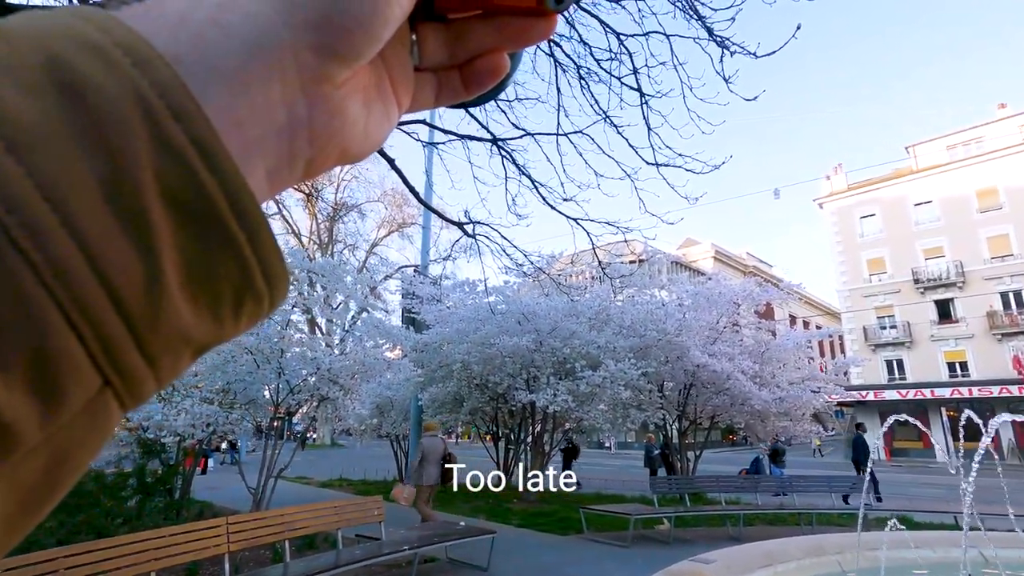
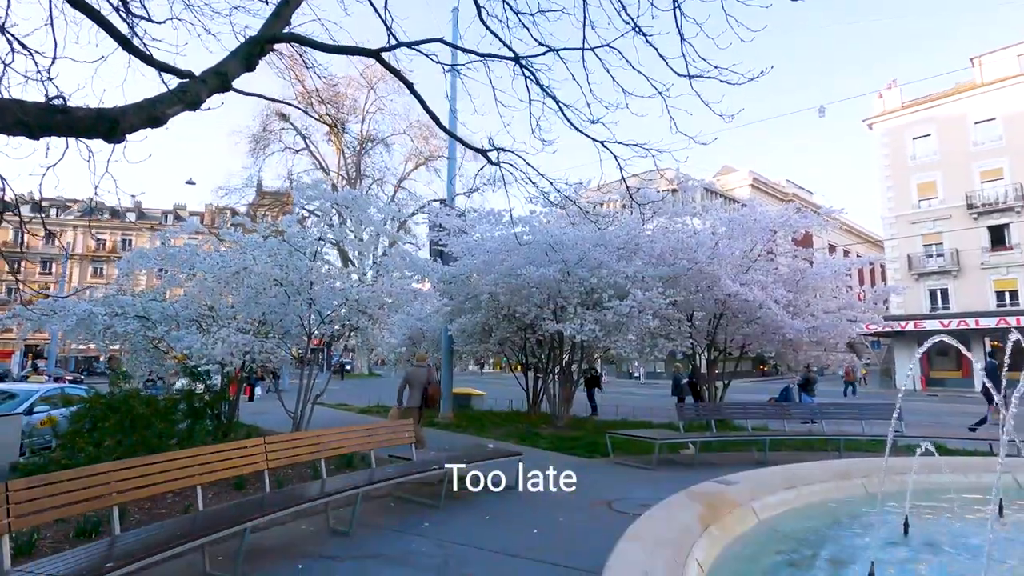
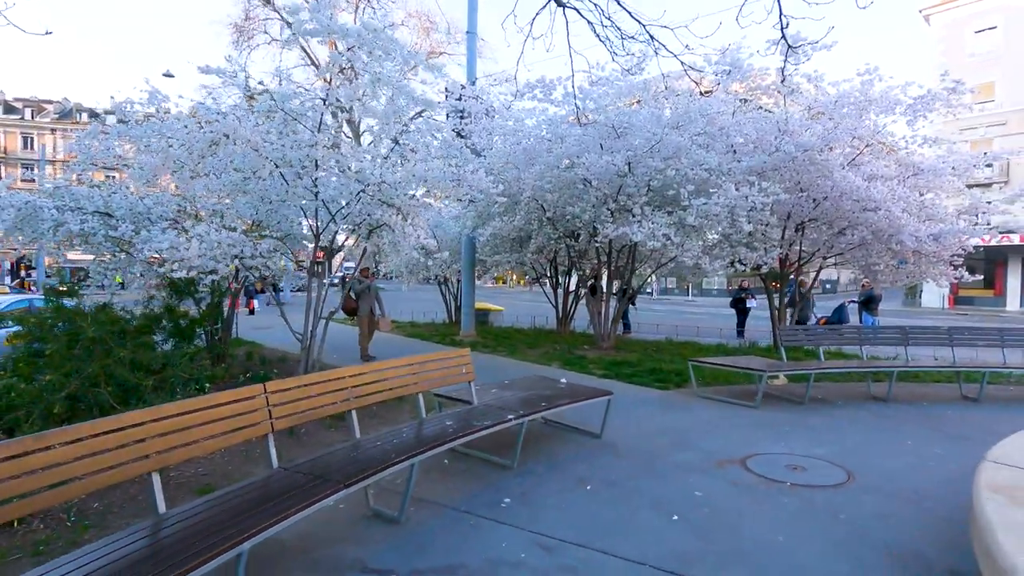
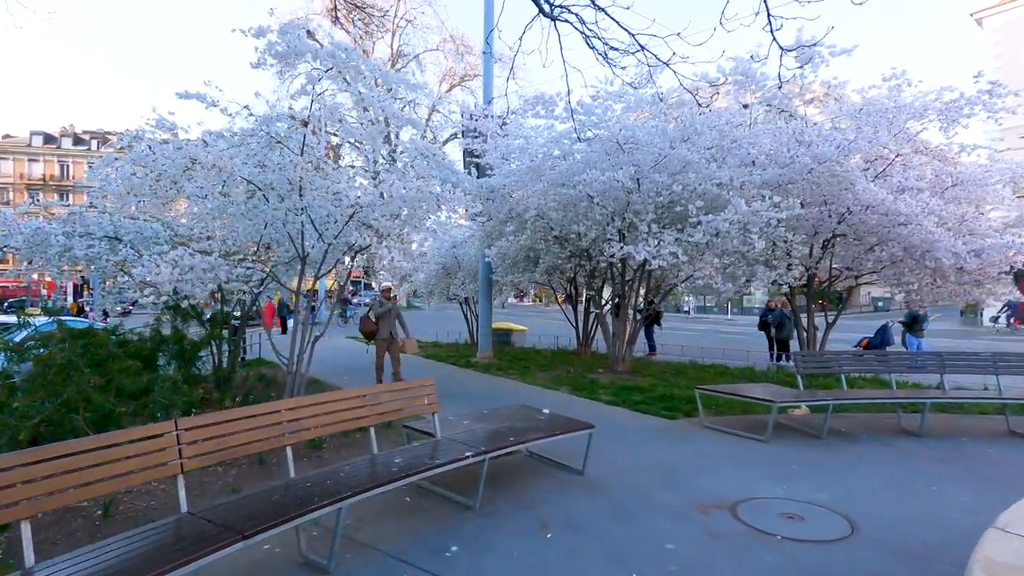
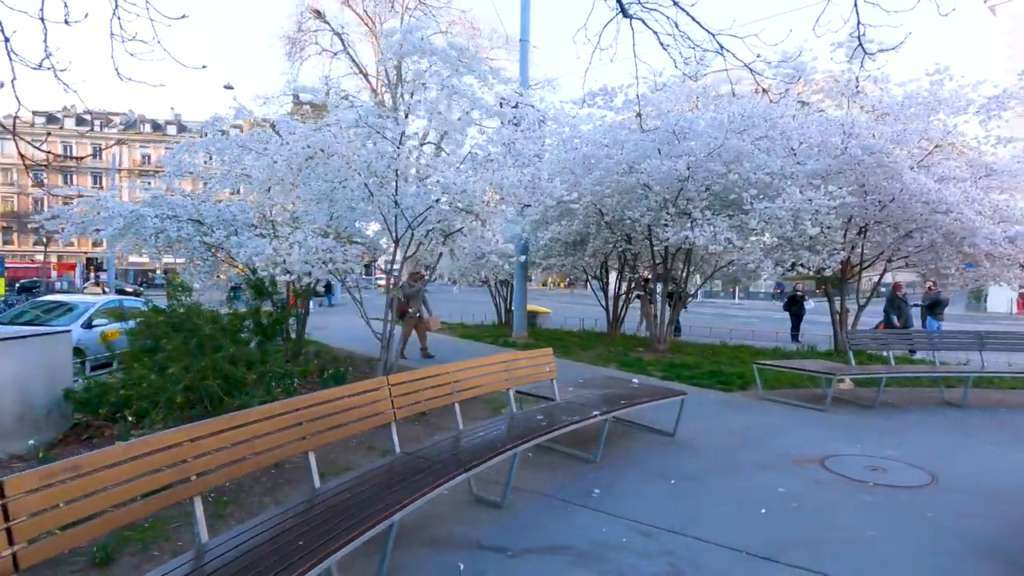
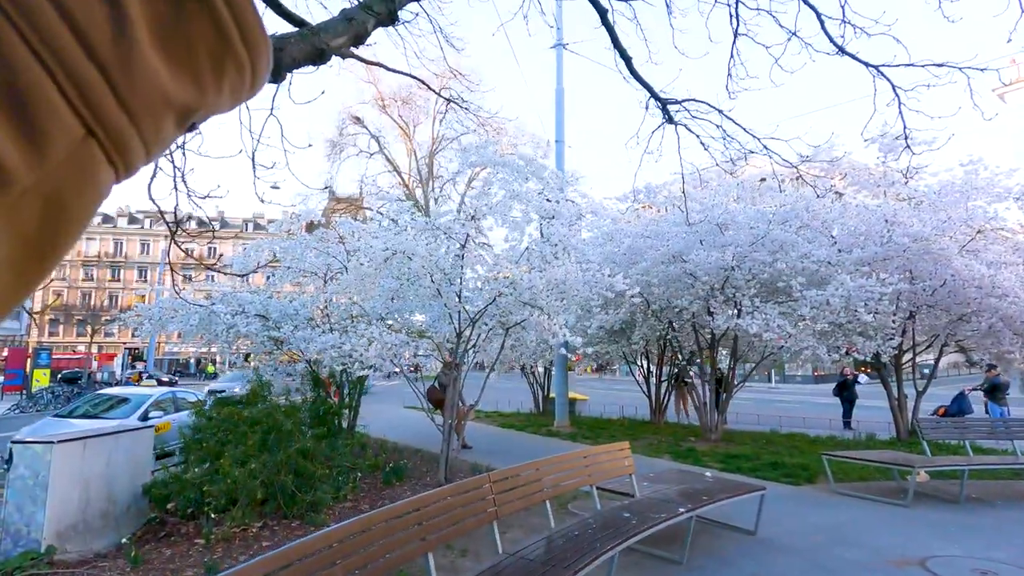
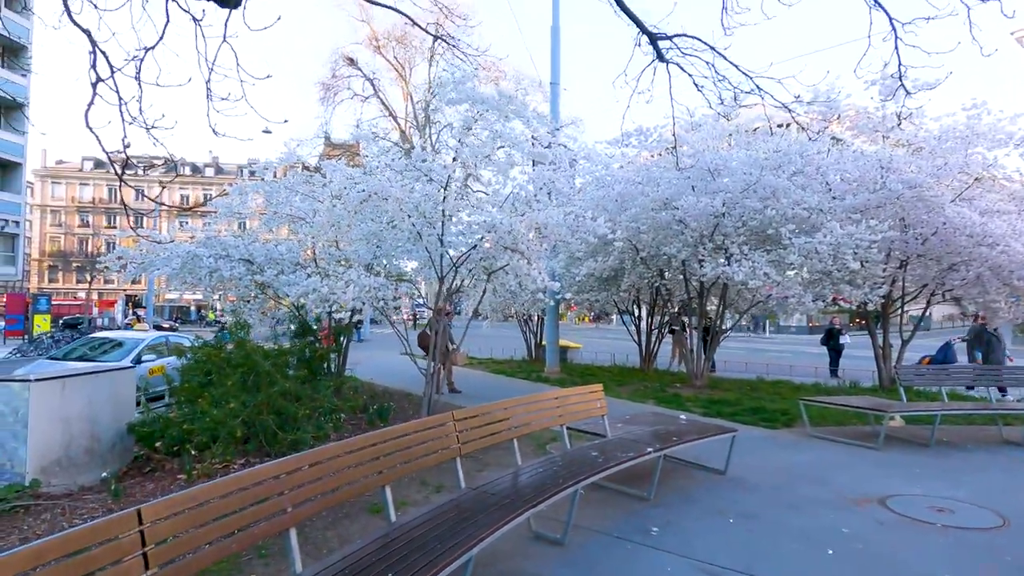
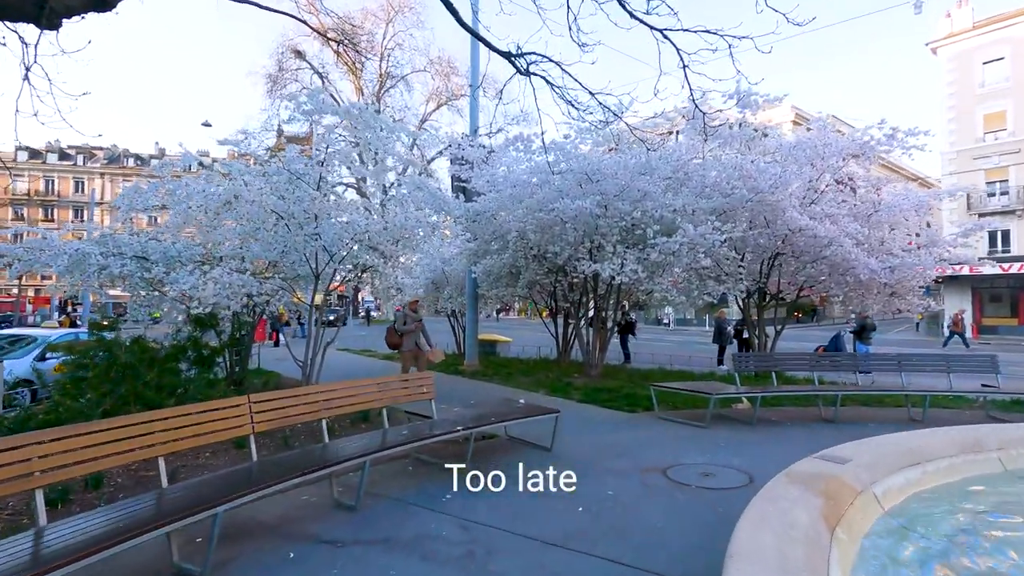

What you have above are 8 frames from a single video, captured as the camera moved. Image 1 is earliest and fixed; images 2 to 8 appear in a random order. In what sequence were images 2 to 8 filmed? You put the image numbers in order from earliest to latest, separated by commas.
2, 8, 4, 3, 5, 7, 6
